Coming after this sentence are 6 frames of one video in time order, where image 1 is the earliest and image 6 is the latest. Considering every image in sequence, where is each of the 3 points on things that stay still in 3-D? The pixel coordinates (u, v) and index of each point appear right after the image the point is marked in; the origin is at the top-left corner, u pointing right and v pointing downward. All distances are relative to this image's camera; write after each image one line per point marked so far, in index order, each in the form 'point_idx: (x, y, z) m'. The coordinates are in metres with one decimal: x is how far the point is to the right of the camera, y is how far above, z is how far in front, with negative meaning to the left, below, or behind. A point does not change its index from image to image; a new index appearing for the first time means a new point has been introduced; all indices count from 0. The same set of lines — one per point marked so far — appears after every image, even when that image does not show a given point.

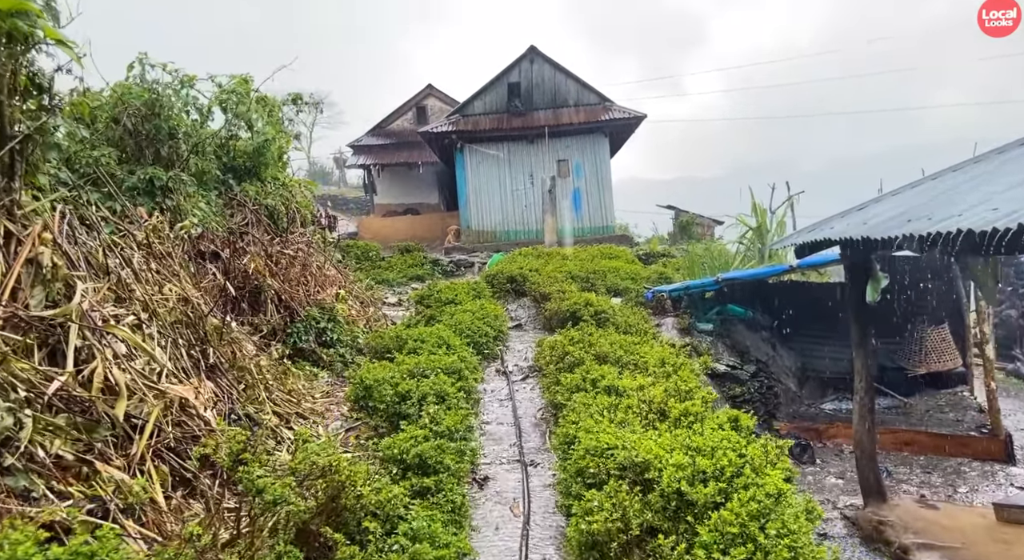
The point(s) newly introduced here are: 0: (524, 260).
0: (+0.2, +0.4, +11.8) m
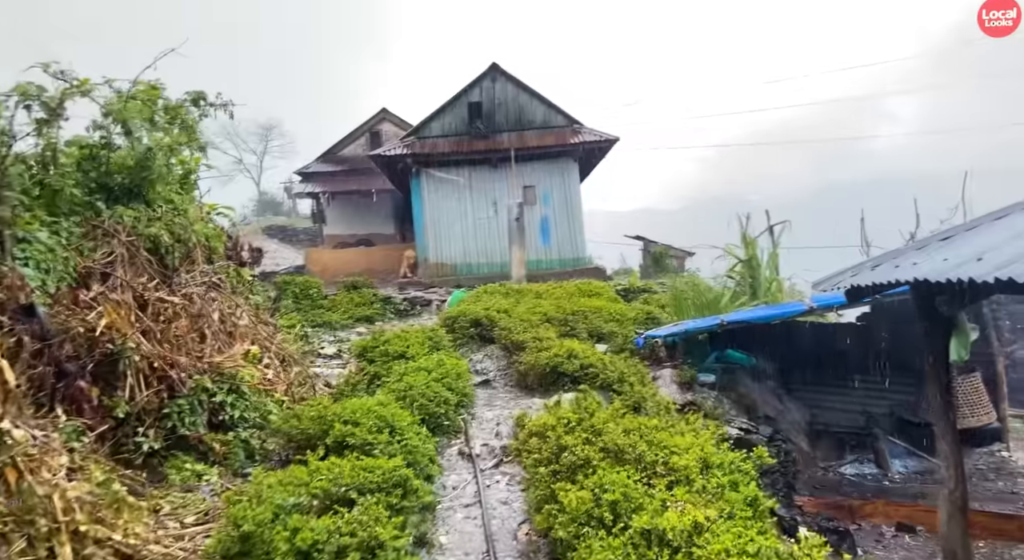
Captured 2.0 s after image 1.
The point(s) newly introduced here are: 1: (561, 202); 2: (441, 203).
0: (-0.3, -0.3, +10.1) m
1: (+1.3, +2.0, +16.8) m
2: (-1.8, +2.0, +16.7) m
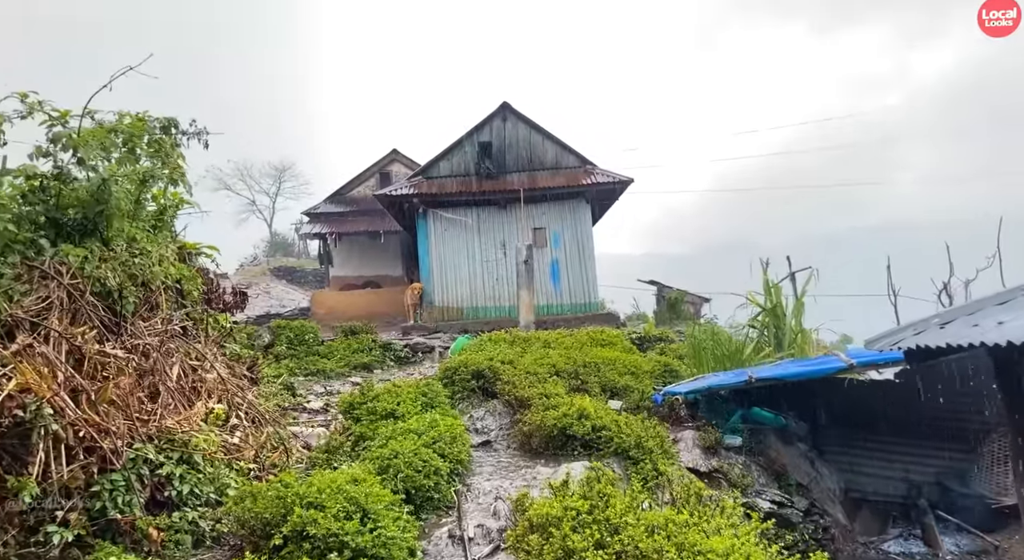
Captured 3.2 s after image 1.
0: (-0.2, -1.0, +9.3) m
1: (+1.5, +0.9, +16.2) m
2: (-1.6, +0.9, +16.1) m
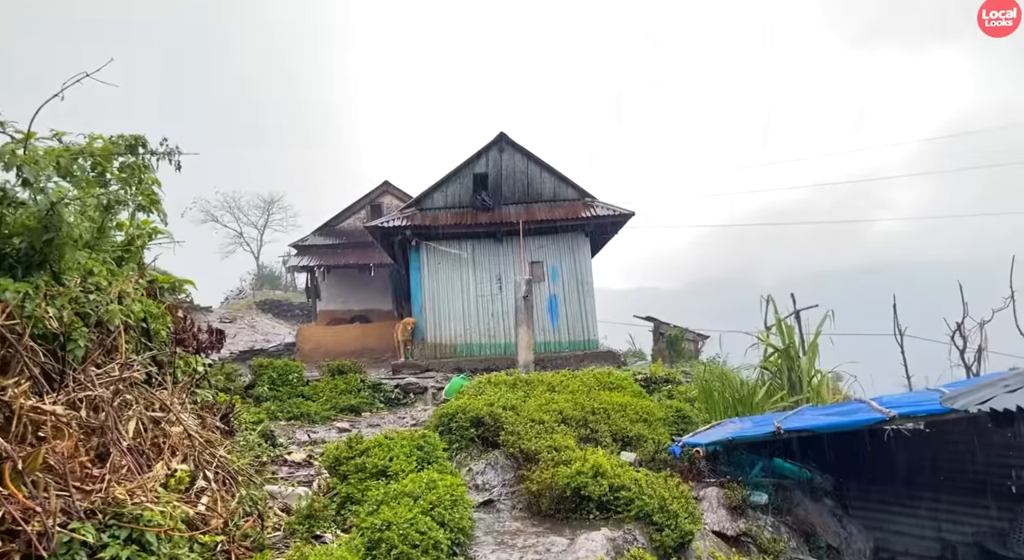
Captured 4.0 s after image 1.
0: (-0.2, -1.5, +8.6) m
1: (+1.4, 0.0, +15.6) m
2: (-1.7, 0.0, +15.5) m
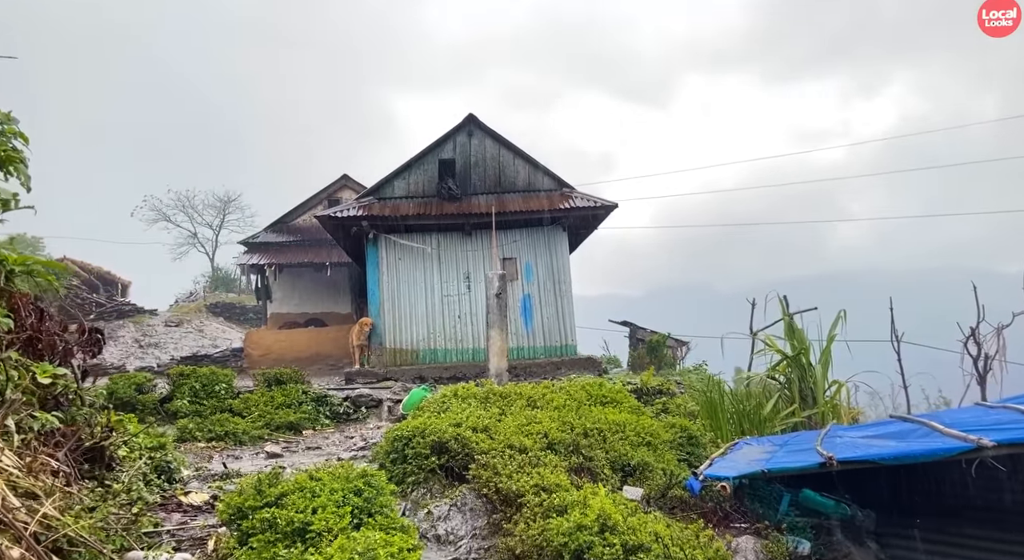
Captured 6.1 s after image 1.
0: (-0.5, -1.4, +7.0) m
1: (+0.8, +0.1, +14.0) m
2: (-2.3, +0.1, +13.7) m
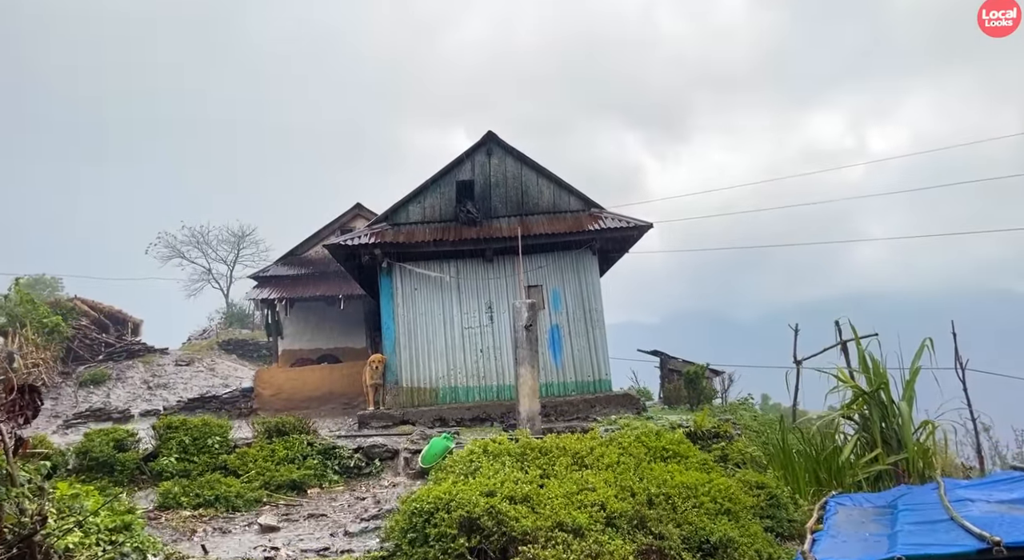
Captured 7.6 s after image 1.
0: (-0.2, -1.7, +5.7) m
1: (+1.3, -0.5, +12.8) m
2: (-1.8, -0.6, +12.6) m
